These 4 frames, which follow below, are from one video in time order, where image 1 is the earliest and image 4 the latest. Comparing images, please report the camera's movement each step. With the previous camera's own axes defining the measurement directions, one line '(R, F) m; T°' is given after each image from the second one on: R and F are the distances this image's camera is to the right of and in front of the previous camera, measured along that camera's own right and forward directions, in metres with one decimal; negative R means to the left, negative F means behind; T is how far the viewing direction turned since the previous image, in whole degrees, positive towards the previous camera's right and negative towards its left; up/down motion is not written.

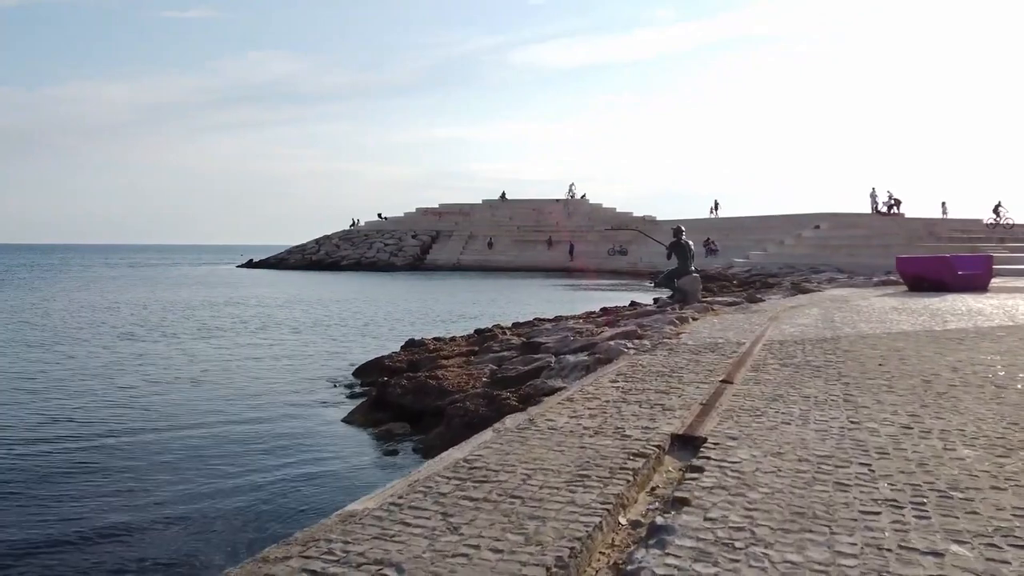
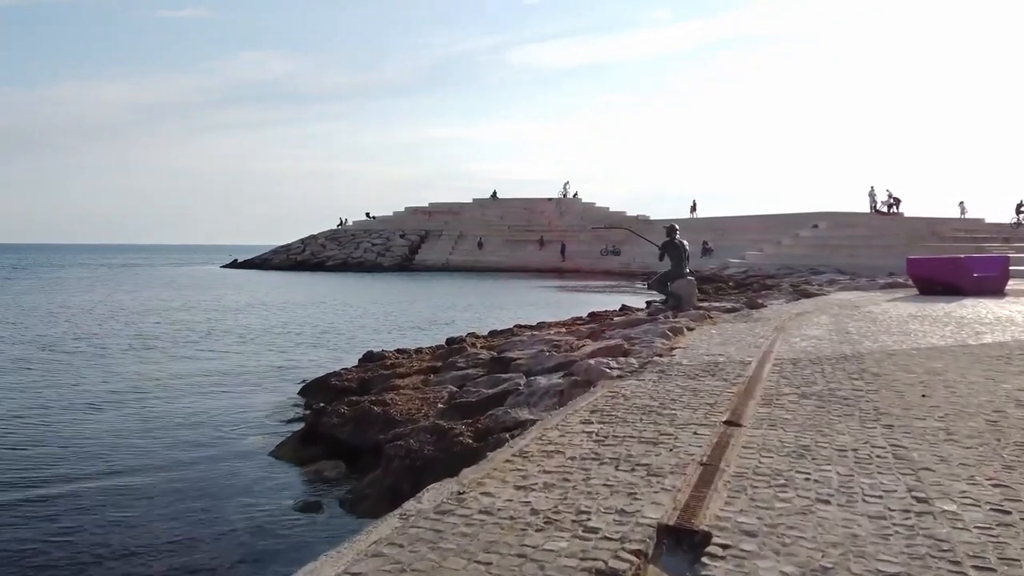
(+0.5, +2.0) m; 0°
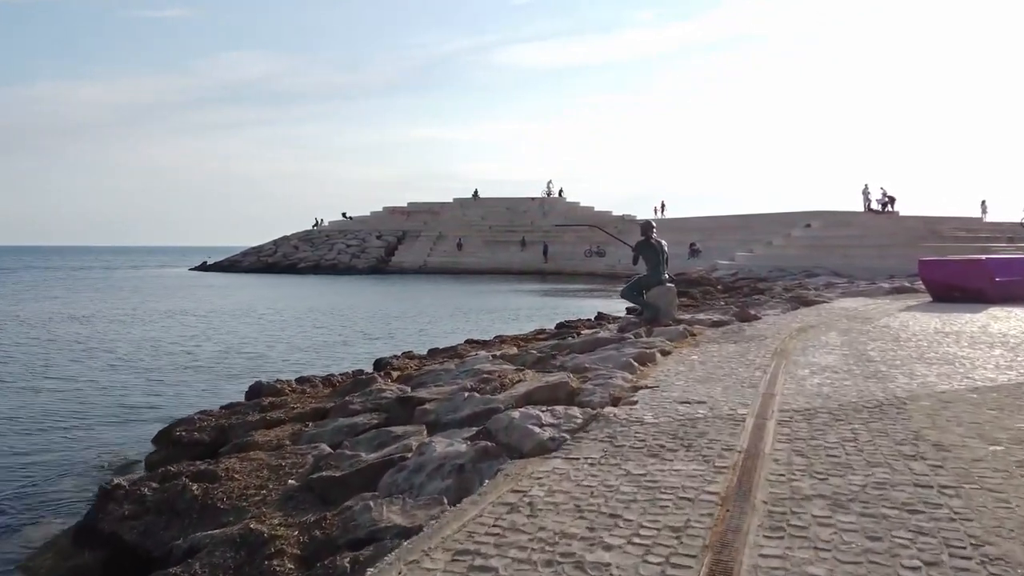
(+1.0, +3.3) m; +1°
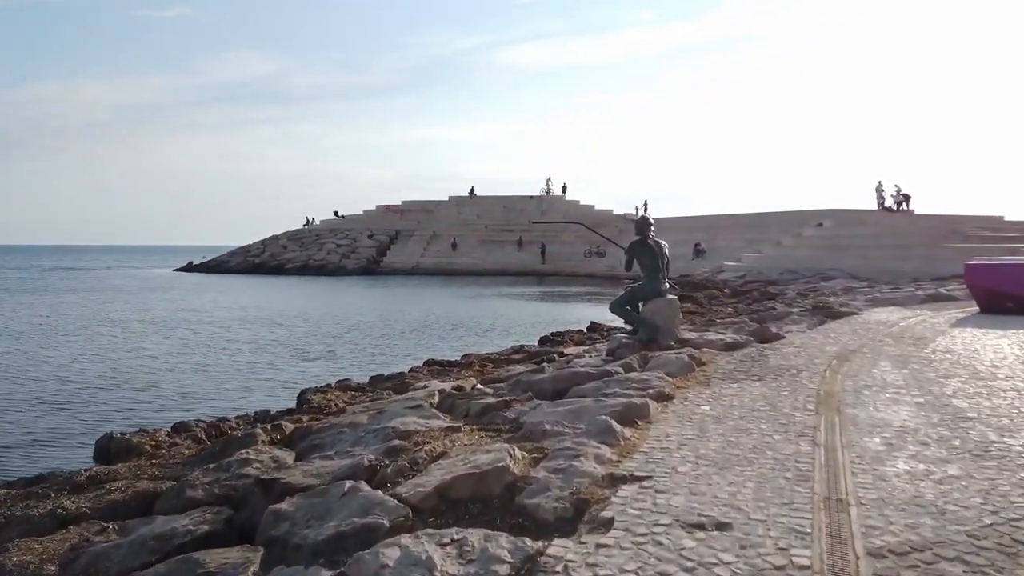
(+0.7, +3.3) m; 0°
